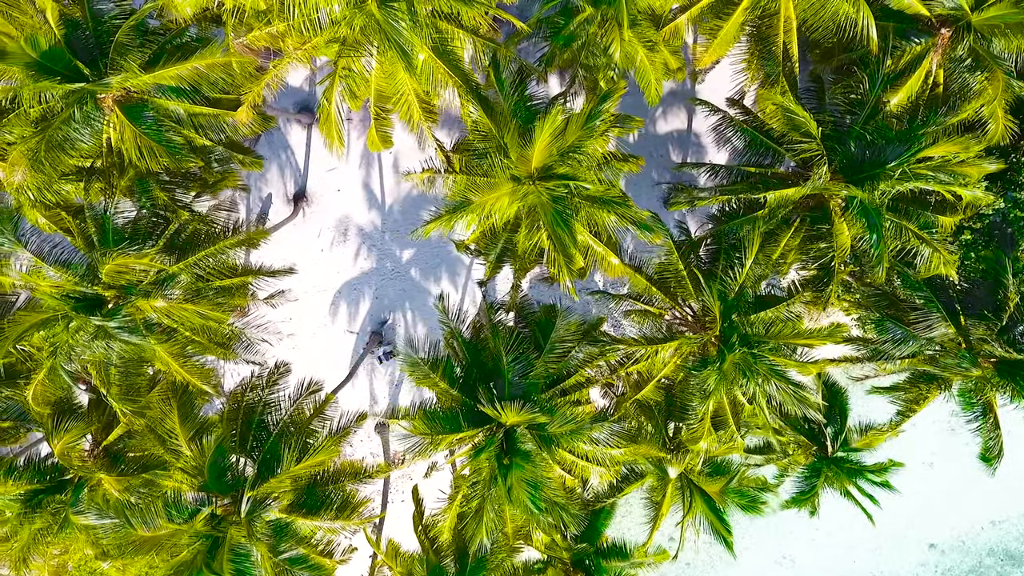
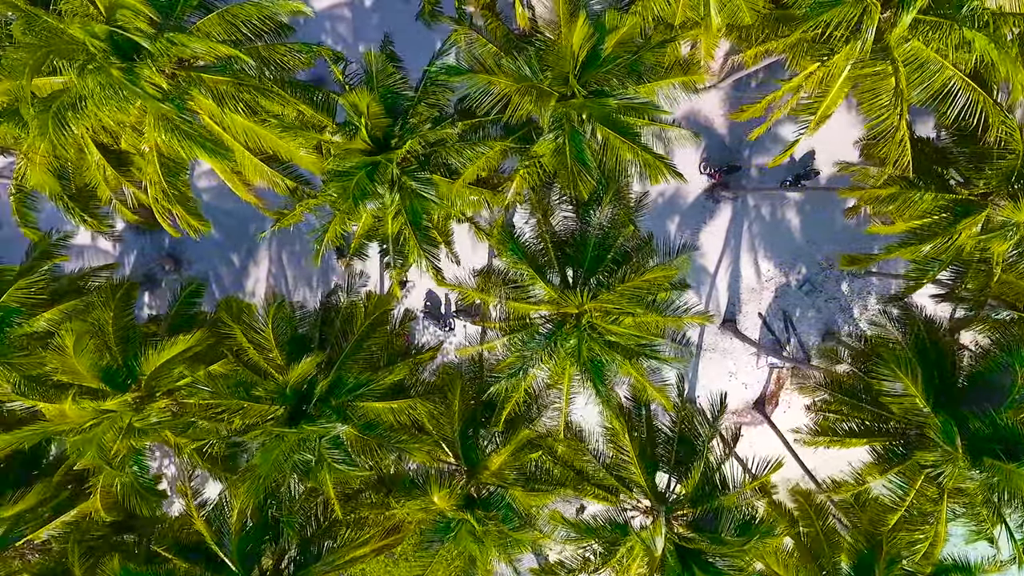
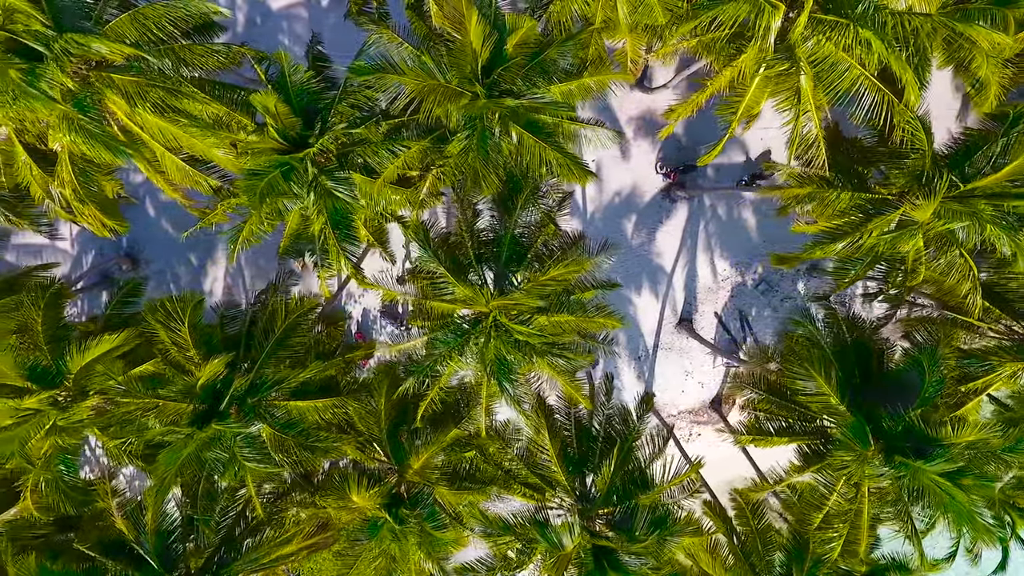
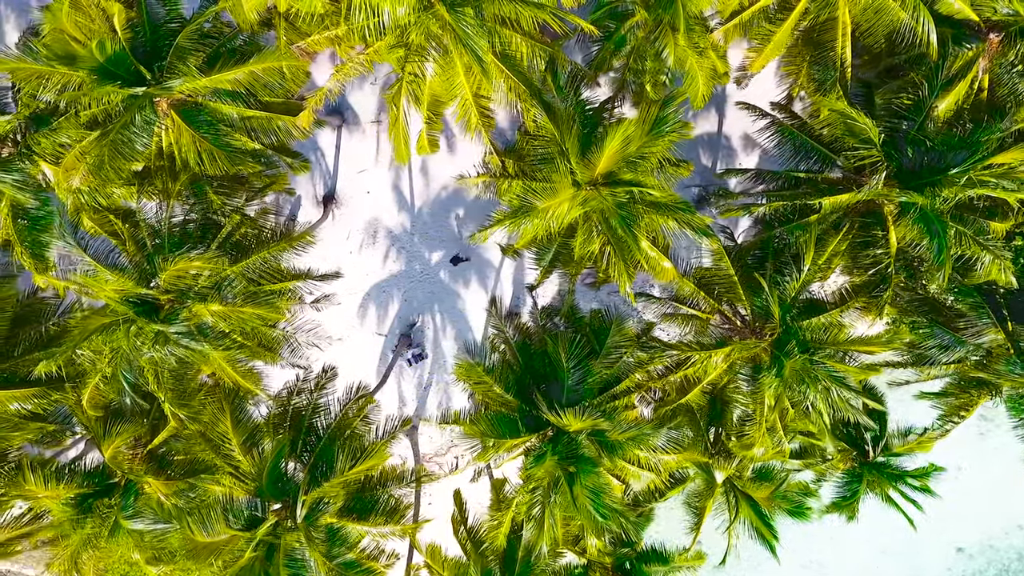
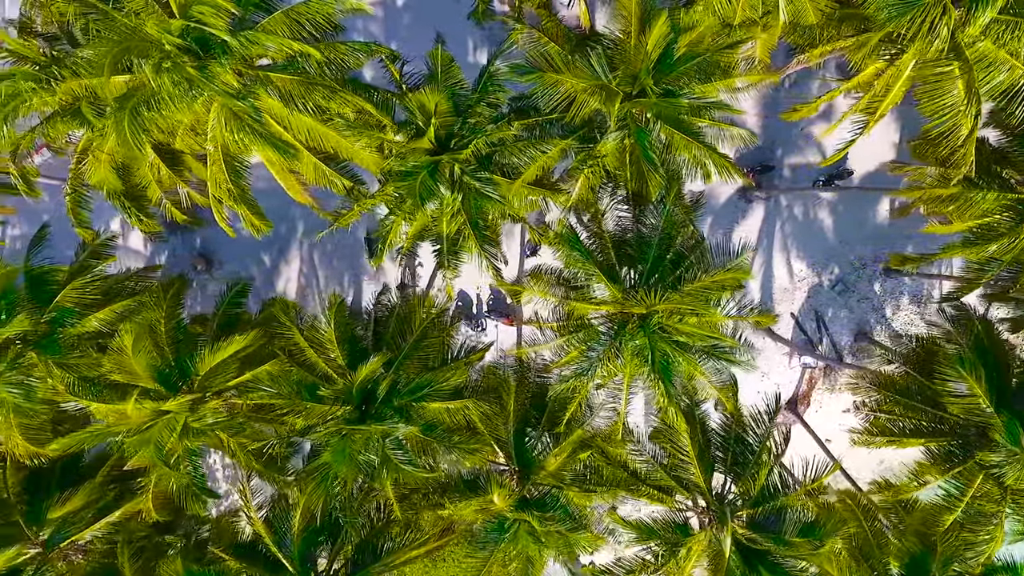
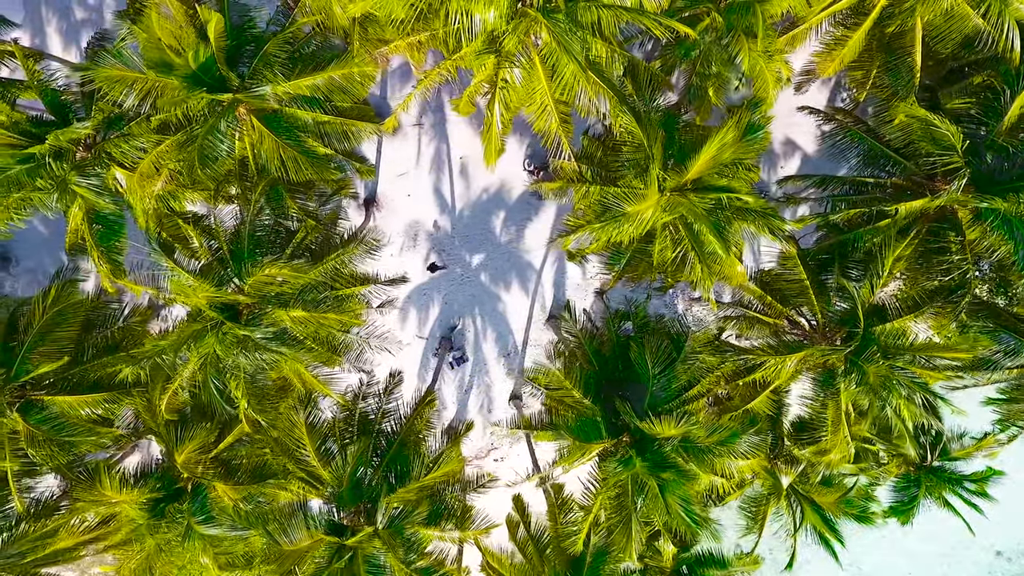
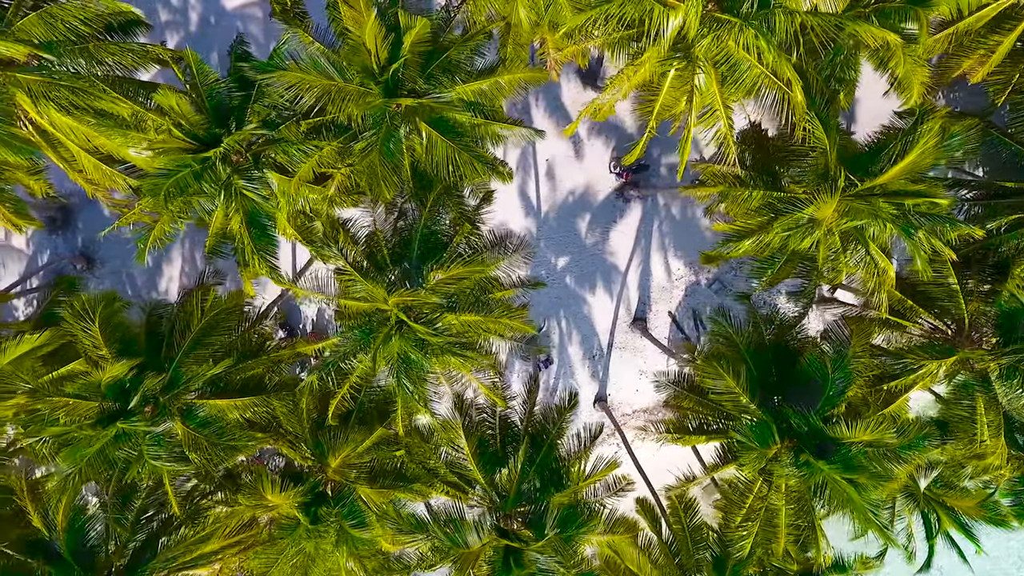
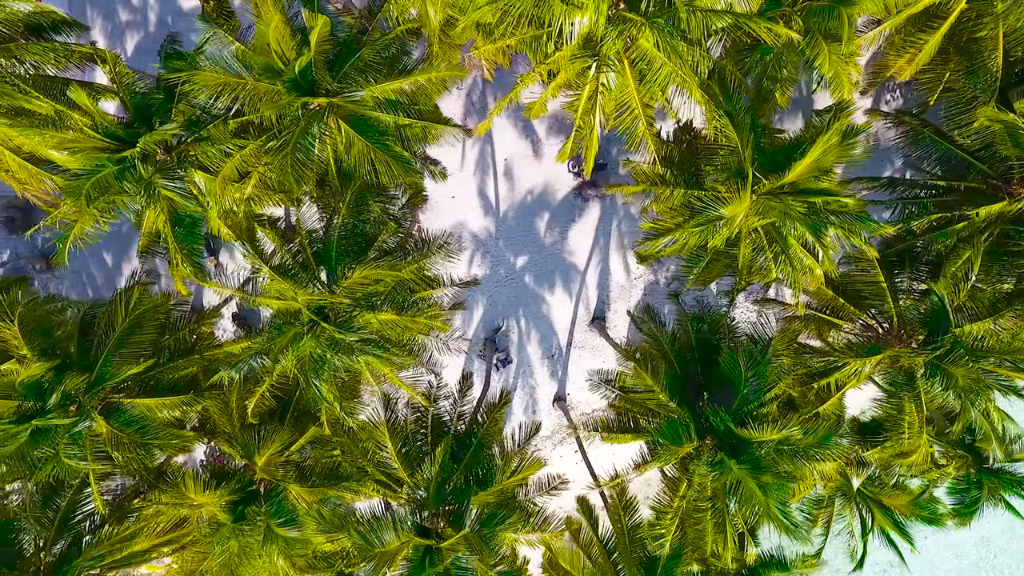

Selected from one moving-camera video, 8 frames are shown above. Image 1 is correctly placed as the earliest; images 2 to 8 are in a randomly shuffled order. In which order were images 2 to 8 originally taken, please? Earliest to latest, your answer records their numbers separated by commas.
4, 6, 8, 7, 3, 2, 5
